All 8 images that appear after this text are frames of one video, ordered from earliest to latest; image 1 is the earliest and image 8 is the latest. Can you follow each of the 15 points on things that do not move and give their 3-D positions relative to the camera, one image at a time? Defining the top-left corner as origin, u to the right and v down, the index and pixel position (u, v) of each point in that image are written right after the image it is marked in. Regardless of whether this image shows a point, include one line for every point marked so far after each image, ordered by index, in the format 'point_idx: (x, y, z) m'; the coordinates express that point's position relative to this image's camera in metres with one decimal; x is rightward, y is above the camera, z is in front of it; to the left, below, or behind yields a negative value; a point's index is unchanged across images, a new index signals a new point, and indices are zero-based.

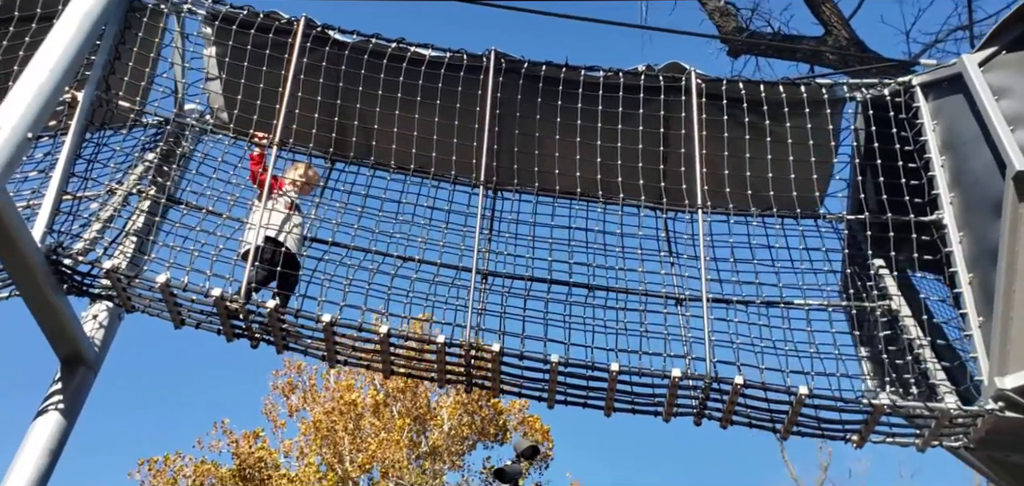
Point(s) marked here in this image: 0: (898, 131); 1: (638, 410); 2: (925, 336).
0: (+2.6, +0.8, +6.8) m
1: (+0.7, -1.0, +6.0) m
2: (+2.6, -0.6, +6.3) m
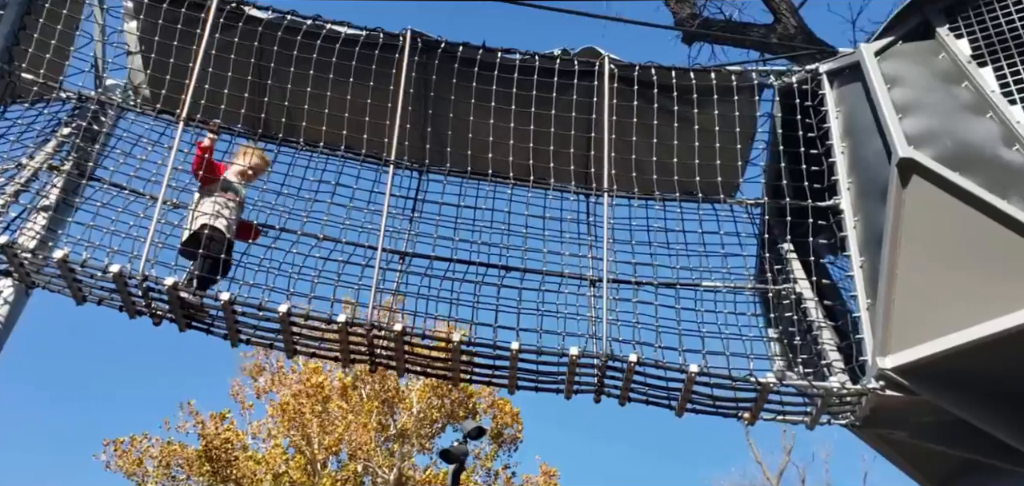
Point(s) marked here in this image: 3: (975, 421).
0: (+2.0, +0.9, +7.0) m
1: (+0.2, -0.9, +6.1) m
2: (+2.0, -0.5, +6.5) m
3: (+2.5, -1.0, +5.5) m
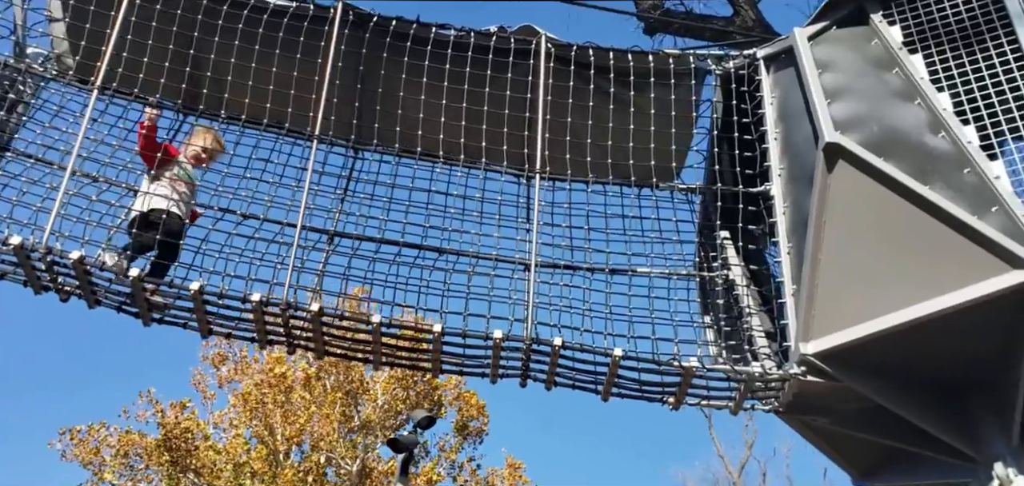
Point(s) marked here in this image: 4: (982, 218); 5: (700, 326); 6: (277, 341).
0: (+1.5, +1.0, +6.9) m
1: (-0.3, -0.7, +6.0) m
2: (+1.5, -0.4, +6.4) m
3: (+2.1, -0.9, +5.4) m
4: (+2.4, +0.1, +5.2) m
5: (+1.2, -0.5, +6.3) m
6: (-1.4, -0.6, +6.0) m
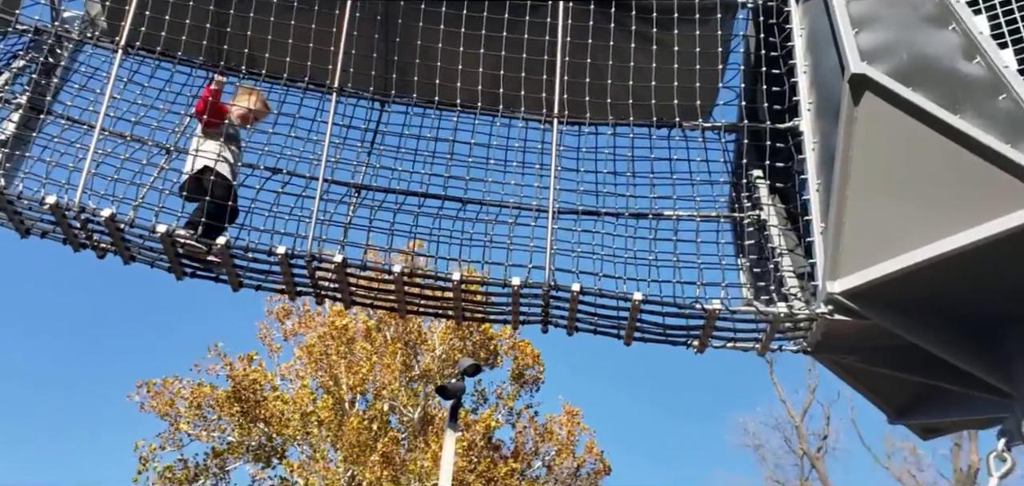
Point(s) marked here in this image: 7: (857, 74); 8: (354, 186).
0: (+1.7, +1.4, +6.8) m
1: (-0.1, -0.4, +6.0) m
2: (+1.7, 0.0, +6.3) m
3: (+2.2, -0.5, +5.3) m
4: (+2.5, +0.5, +5.0) m
5: (+1.3, -0.1, +6.2) m
6: (-1.2, -0.3, +6.0) m
7: (+1.8, +0.9, +5.4) m
8: (-1.0, +0.4, +6.3) m
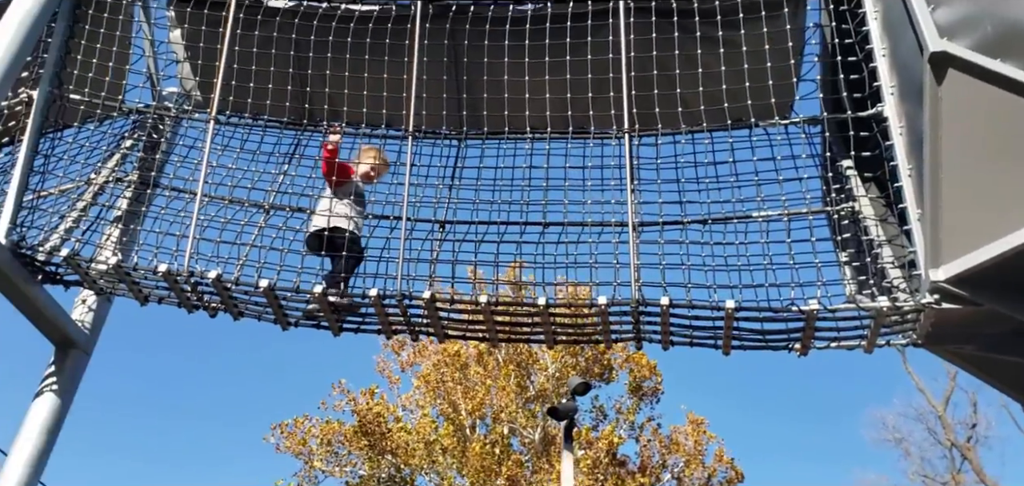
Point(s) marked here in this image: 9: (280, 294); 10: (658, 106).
0: (+2.1, +1.4, +6.5) m
1: (+0.4, -0.6, +6.0) m
2: (+2.2, 0.0, +6.0) m
3: (+2.6, -0.4, +5.0) m
4: (+2.8, +0.6, +4.7) m
5: (+1.9, -0.1, +6.0) m
6: (-0.7, -0.5, +6.1) m
7: (+2.2, +1.0, +5.2) m
8: (-0.5, +0.1, +6.3) m
9: (-1.3, -0.3, +5.8) m
10: (+0.9, +0.9, +6.8) m
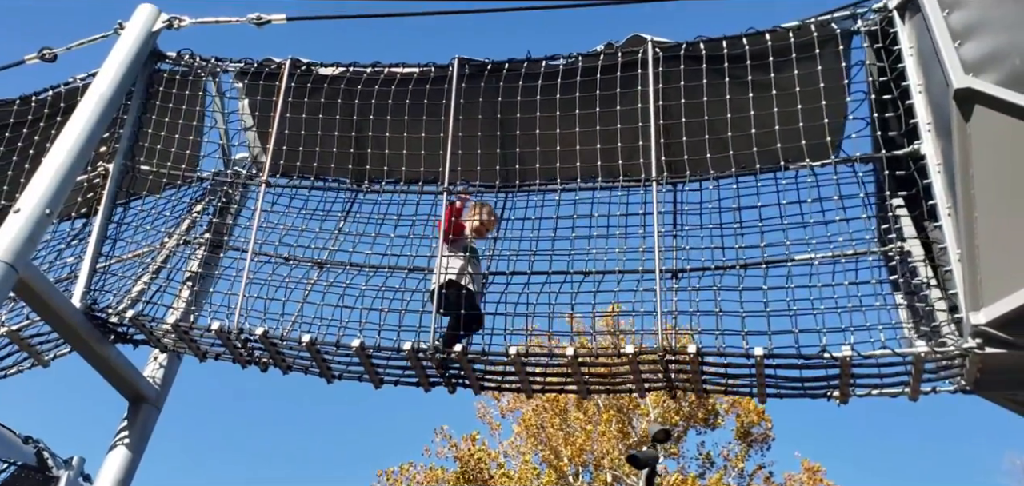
0: (+2.3, +1.1, +6.4) m
1: (+0.6, -0.9, +5.9) m
2: (+2.4, -0.2, +5.9) m
3: (+2.7, -0.6, +4.8) m
4: (+2.8, +0.5, +4.5) m
5: (+2.0, -0.4, +5.8) m
6: (-0.5, -0.8, +6.1) m
7: (+2.2, +0.8, +5.1) m
8: (-0.3, -0.2, +6.4) m
9: (-1.1, -0.6, +5.9) m
10: (+1.2, +0.6, +6.8) m
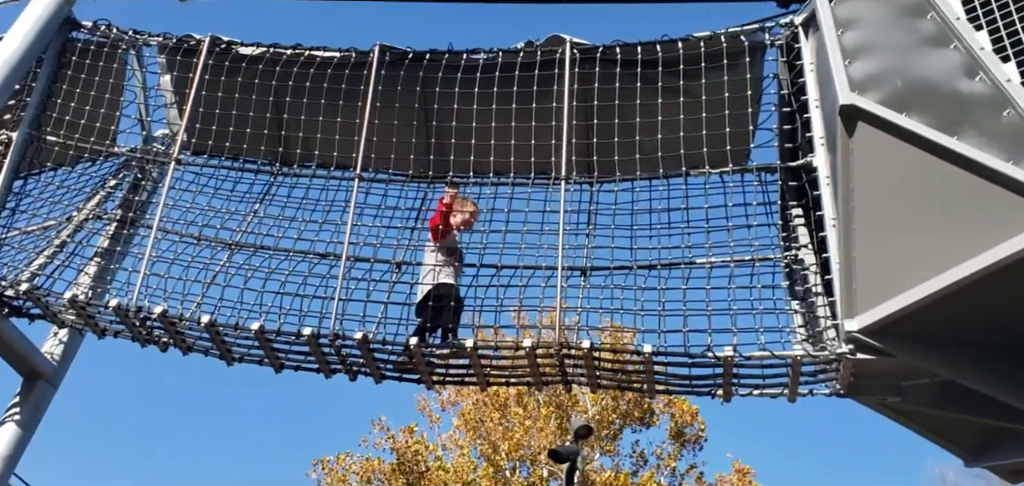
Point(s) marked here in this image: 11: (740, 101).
0: (+1.8, +1.1, +6.6) m
1: (0.0, -0.8, +6.1) m
2: (+1.8, -0.2, +6.1) m
3: (+2.2, -0.7, +5.0) m
4: (+2.4, +0.4, +4.8) m
5: (+1.5, -0.4, +6.1) m
6: (-1.1, -0.8, +6.3) m
7: (+1.7, +0.7, +5.3) m
8: (-0.8, -0.1, +6.5) m
9: (-1.7, -0.5, +6.0) m
10: (+0.6, +0.6, +6.9) m
11: (+1.5, +0.9, +6.7) m
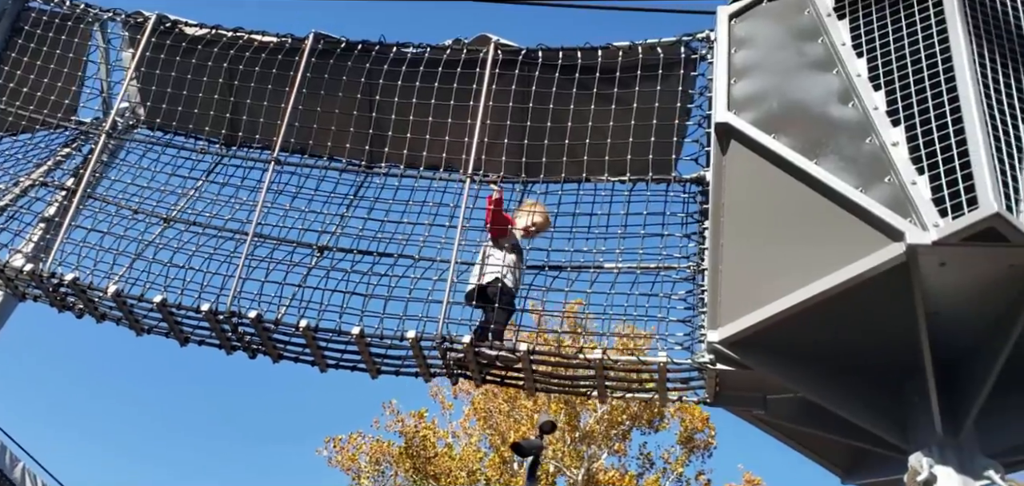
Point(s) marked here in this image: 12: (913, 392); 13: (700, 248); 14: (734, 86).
0: (+1.2, +1.0, +6.8) m
1: (-0.7, -0.8, +6.3) m
2: (+1.2, -0.3, +6.2) m
3: (+1.5, -0.8, +5.2) m
4: (+1.7, +0.3, +4.9) m
5: (+0.8, -0.5, +6.2) m
6: (-1.7, -0.7, +6.5) m
7: (+1.1, +0.6, +5.4) m
8: (-1.5, 0.0, +6.7) m
9: (-2.4, -0.4, +6.3) m
10: (+0.1, +0.6, +7.1) m
11: (+1.0, +0.9, +6.8) m
12: (+2.0, -0.8, +5.2) m
13: (+1.1, 0.0, +6.5) m
14: (+1.3, +0.9, +5.6) m
